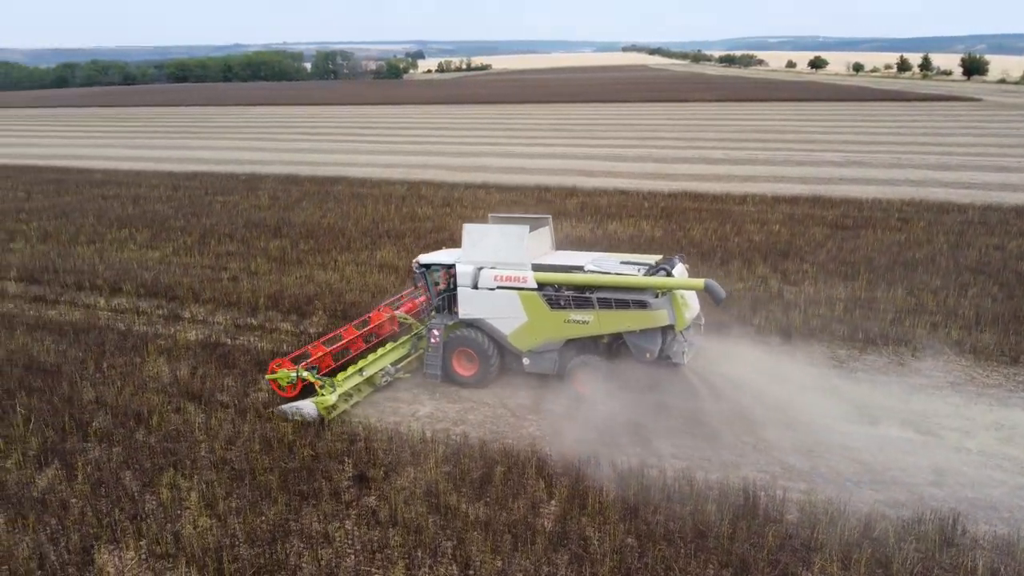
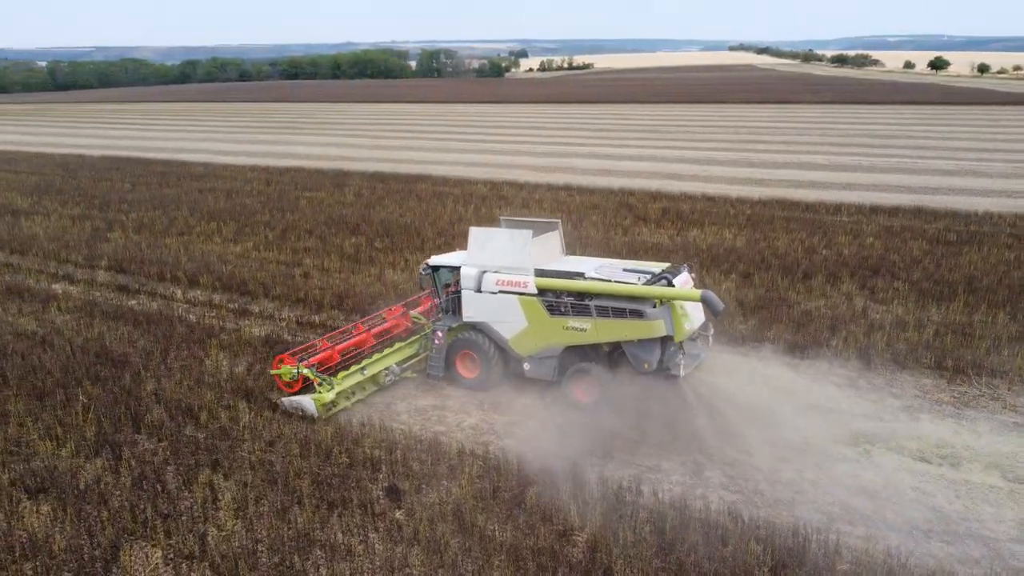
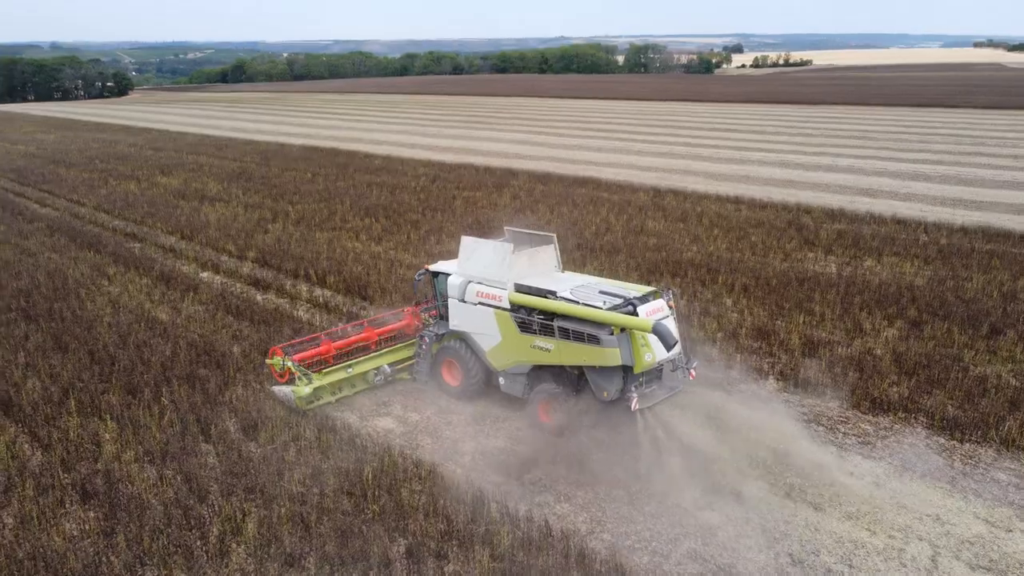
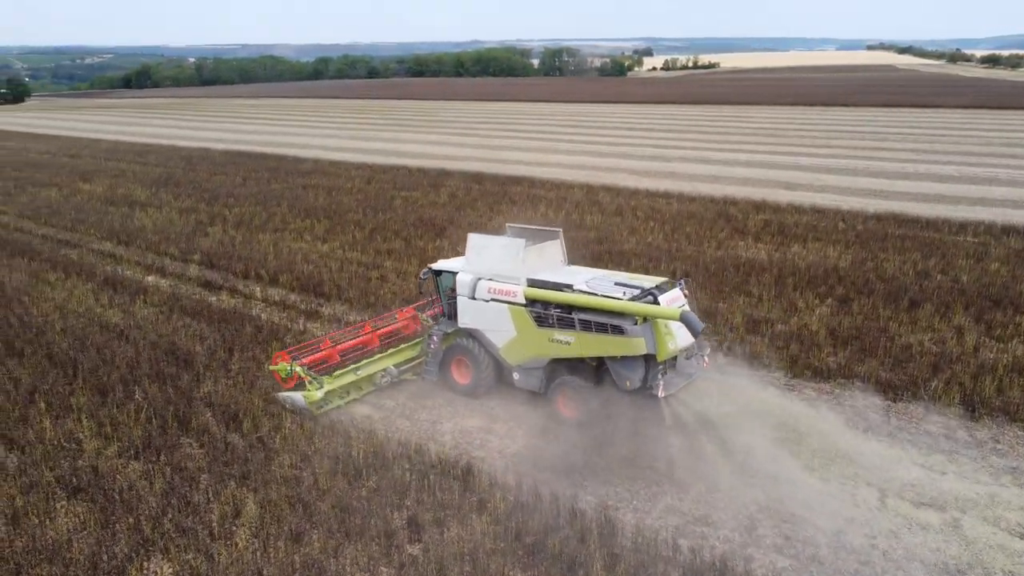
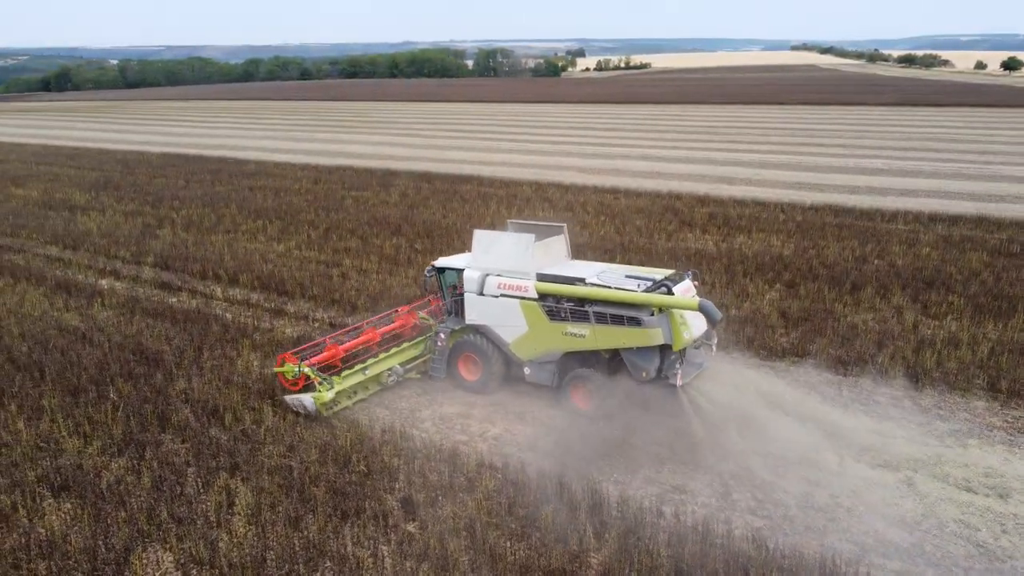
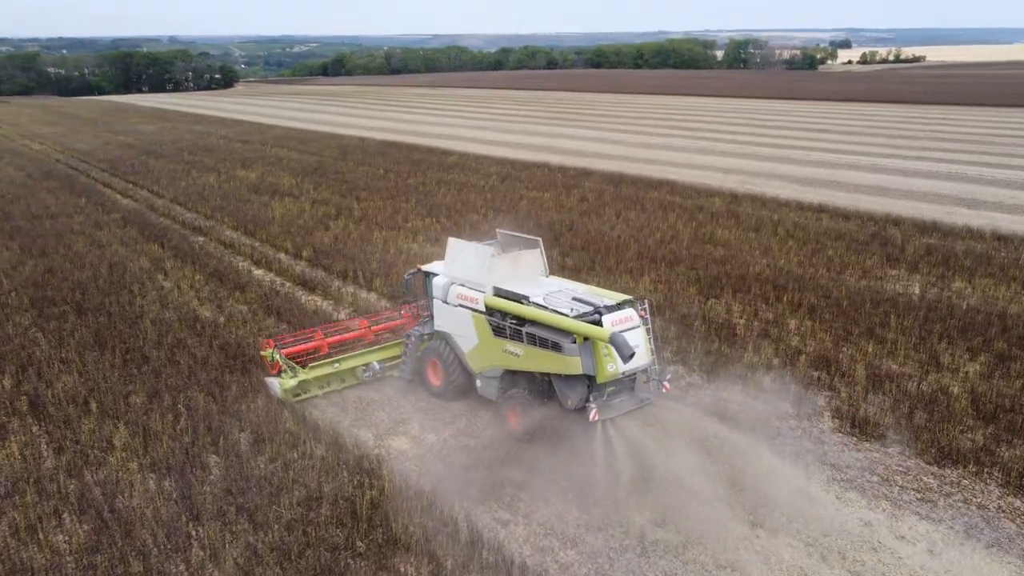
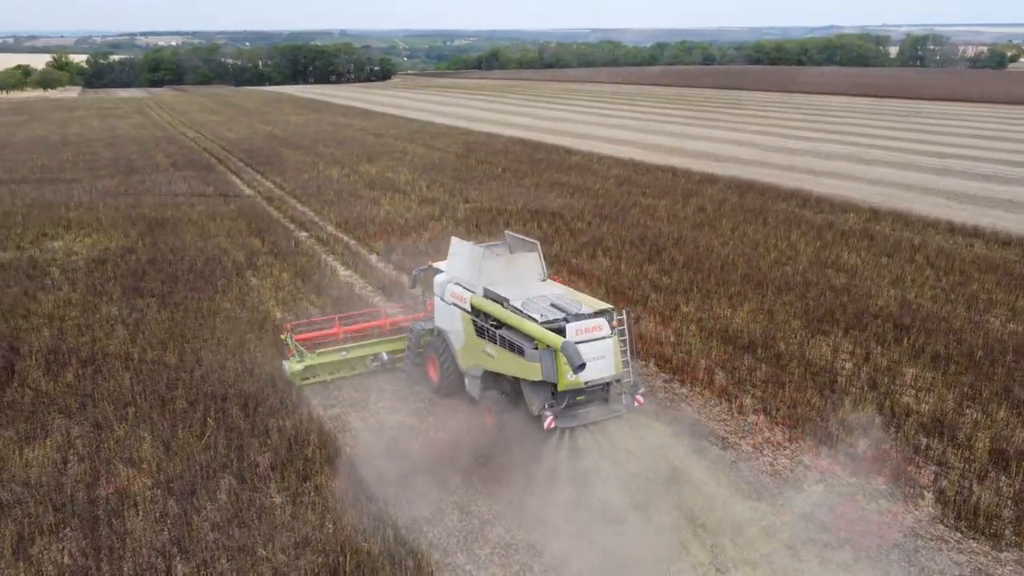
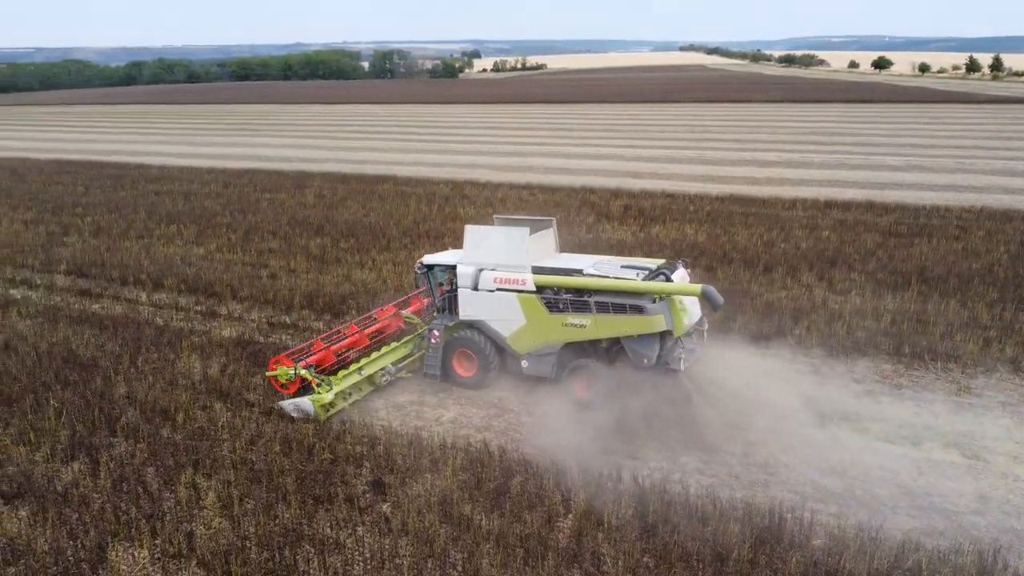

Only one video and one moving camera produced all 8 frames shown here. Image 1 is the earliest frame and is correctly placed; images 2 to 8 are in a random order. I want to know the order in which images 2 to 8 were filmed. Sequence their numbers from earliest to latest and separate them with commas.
8, 2, 5, 4, 3, 6, 7
